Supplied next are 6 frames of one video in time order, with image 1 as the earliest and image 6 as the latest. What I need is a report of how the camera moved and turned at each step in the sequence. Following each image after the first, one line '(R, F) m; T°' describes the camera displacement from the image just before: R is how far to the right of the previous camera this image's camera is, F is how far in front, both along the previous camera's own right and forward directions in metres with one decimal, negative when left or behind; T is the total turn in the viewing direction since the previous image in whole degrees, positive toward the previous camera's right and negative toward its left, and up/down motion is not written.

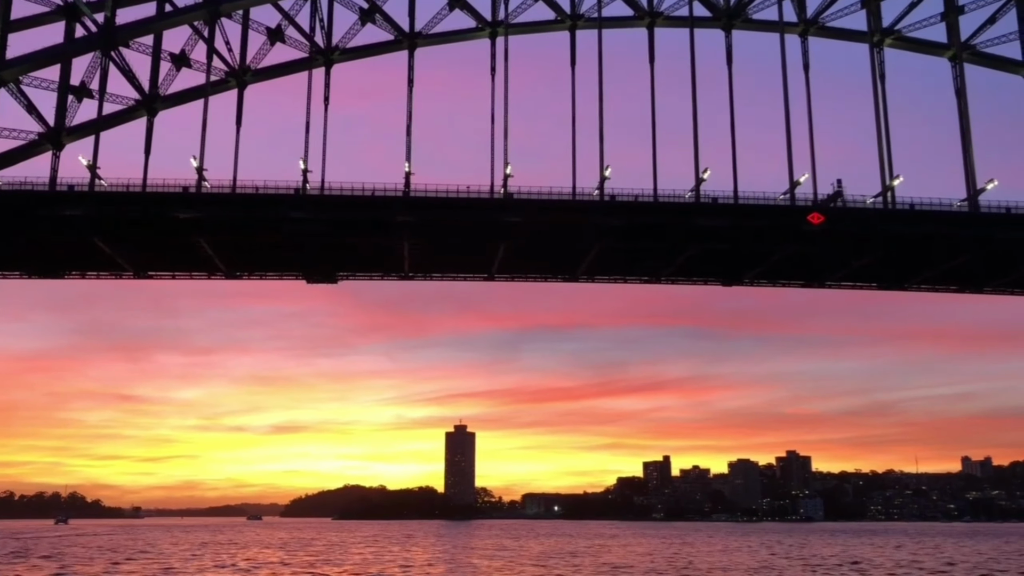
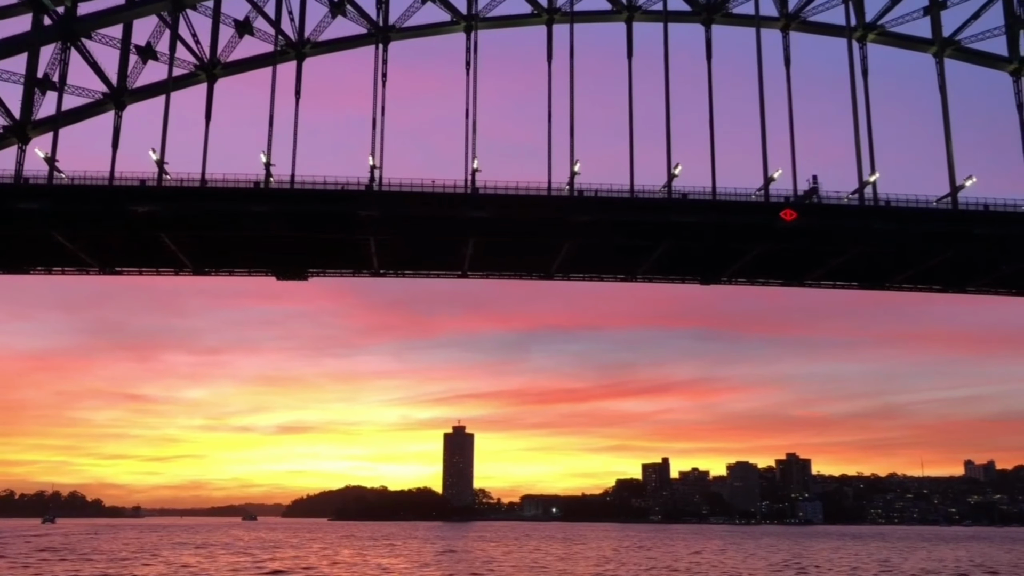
(+1.8, +0.8) m; 0°
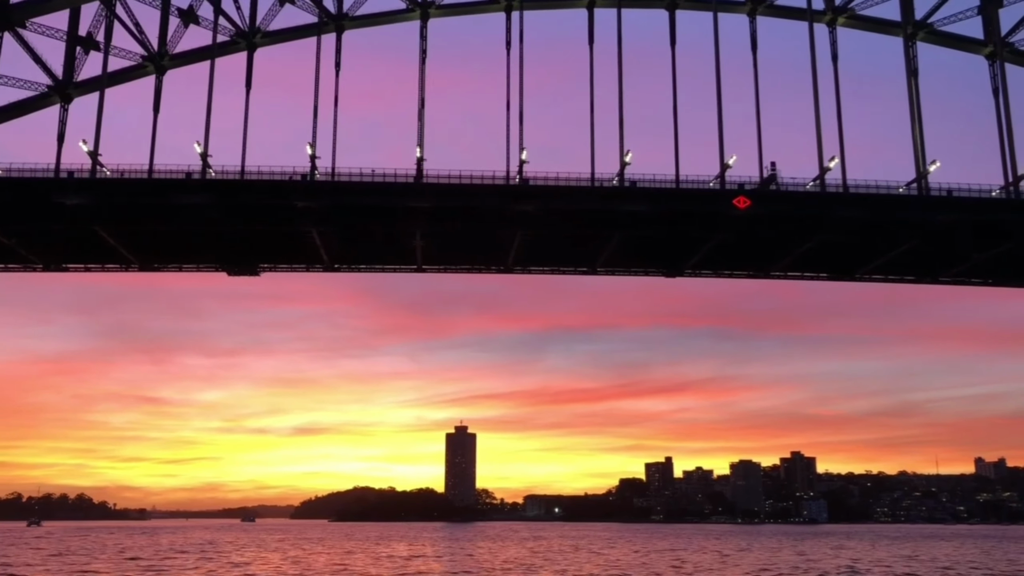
(+2.9, +1.4) m; -1°
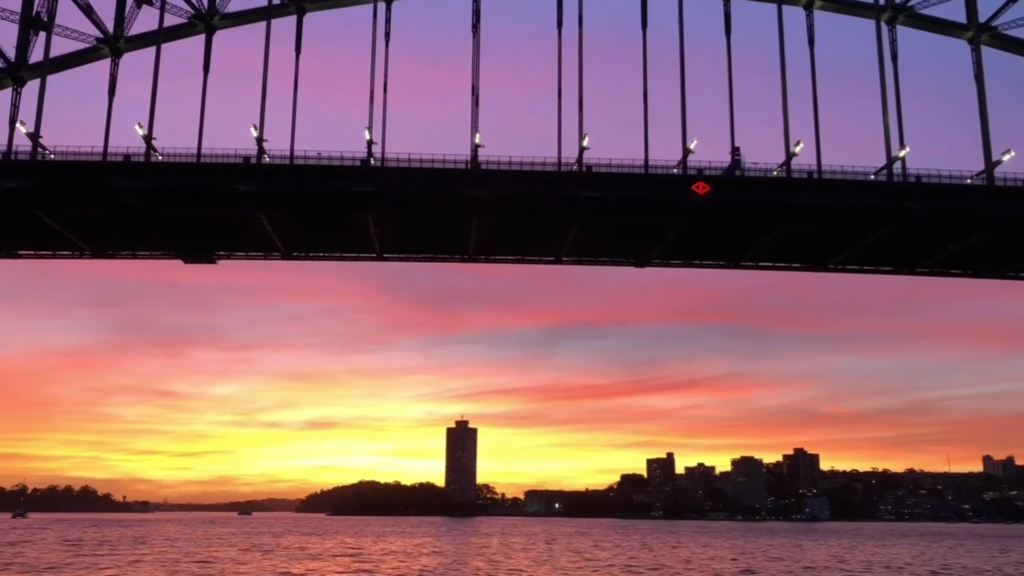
(+2.5, +1.3) m; -1°
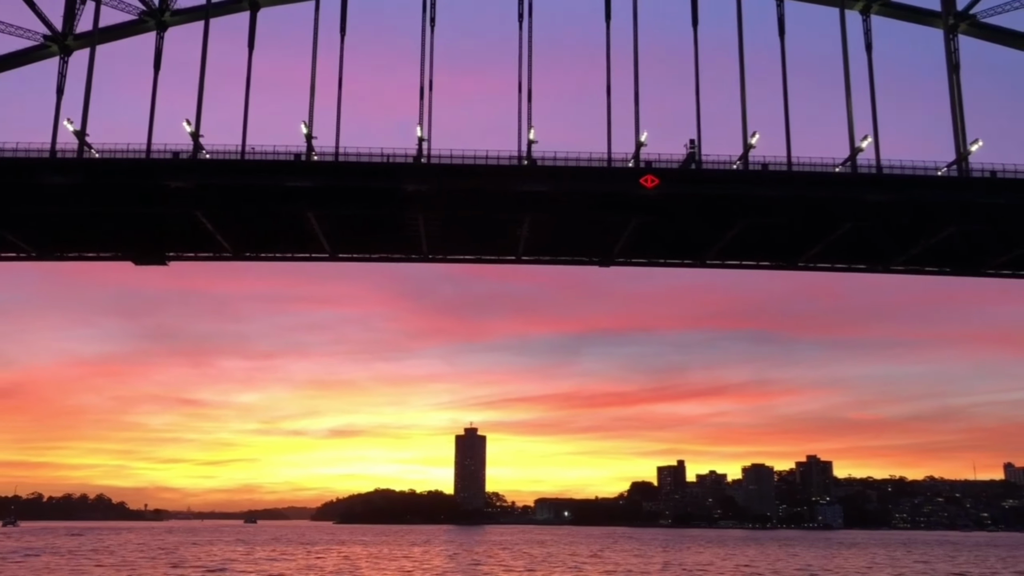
(+3.2, +1.6) m; -1°
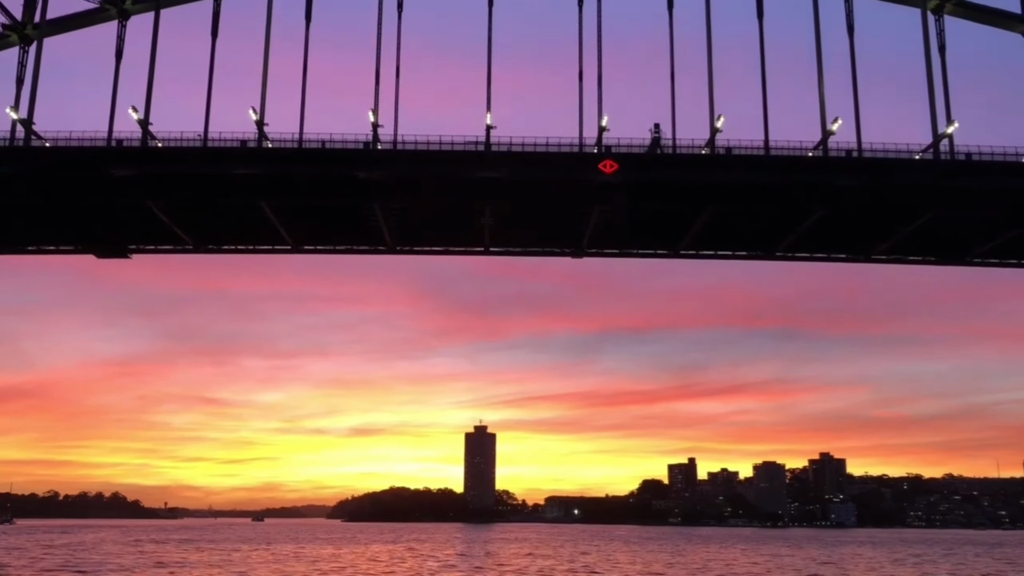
(+2.5, +1.3) m; -1°
